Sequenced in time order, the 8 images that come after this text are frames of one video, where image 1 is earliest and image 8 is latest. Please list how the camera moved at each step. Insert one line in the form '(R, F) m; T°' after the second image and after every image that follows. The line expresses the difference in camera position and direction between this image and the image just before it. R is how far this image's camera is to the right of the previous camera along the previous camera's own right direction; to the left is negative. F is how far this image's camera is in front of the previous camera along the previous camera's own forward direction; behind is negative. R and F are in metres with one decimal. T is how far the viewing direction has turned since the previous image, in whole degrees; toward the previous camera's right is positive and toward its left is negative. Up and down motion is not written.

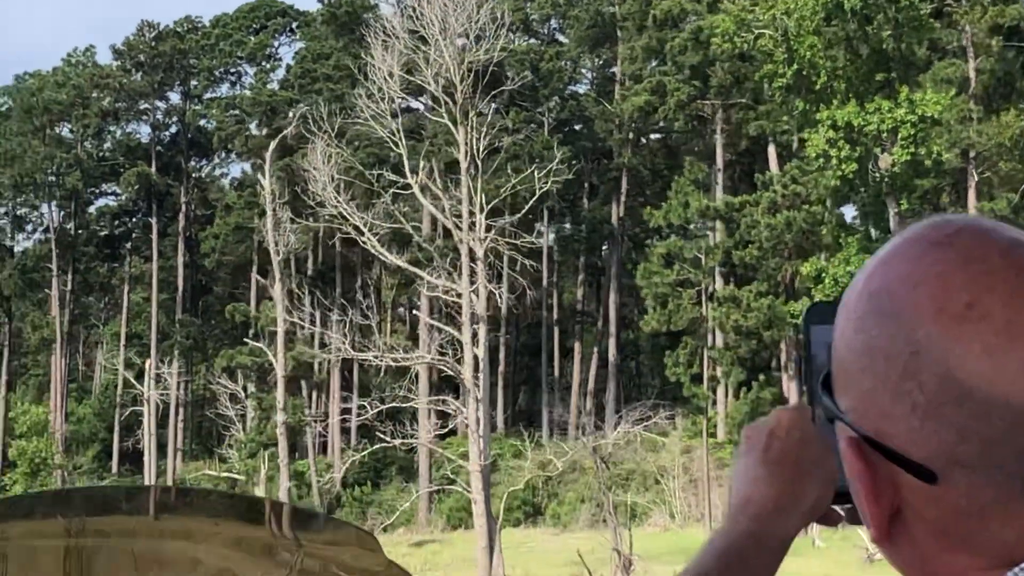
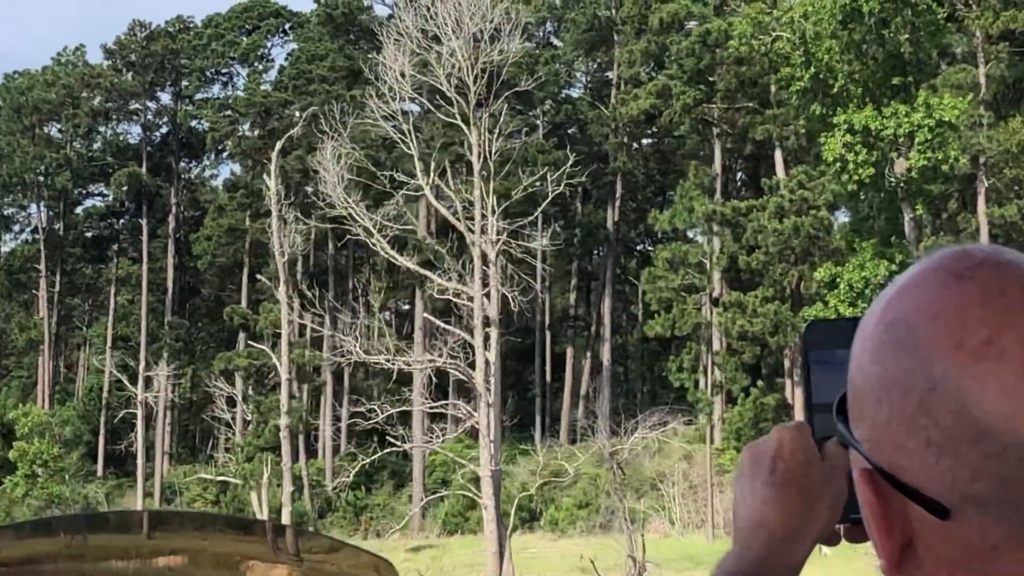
(-0.2, +0.2) m; +1°
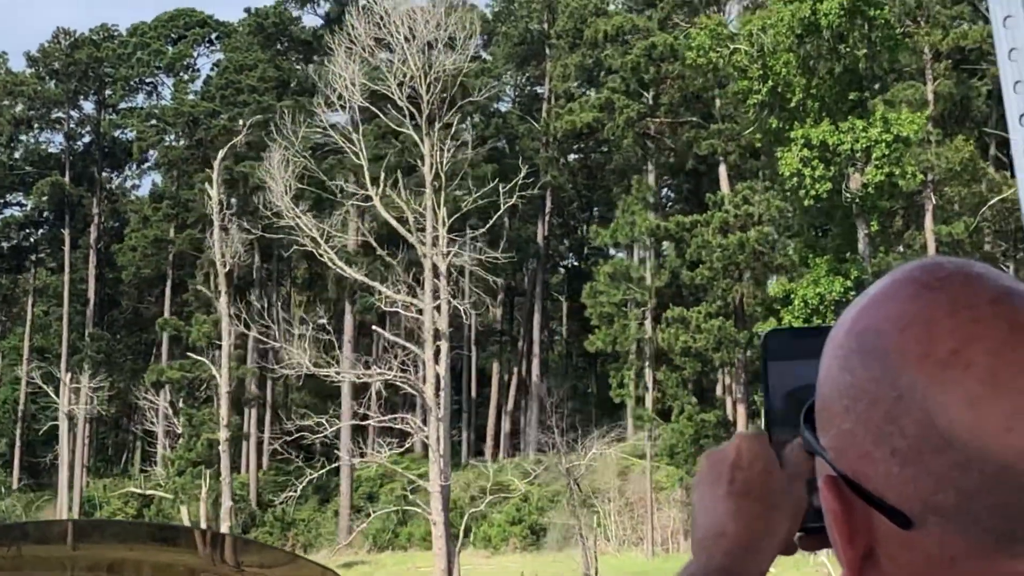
(-0.3, +0.2) m; +2°
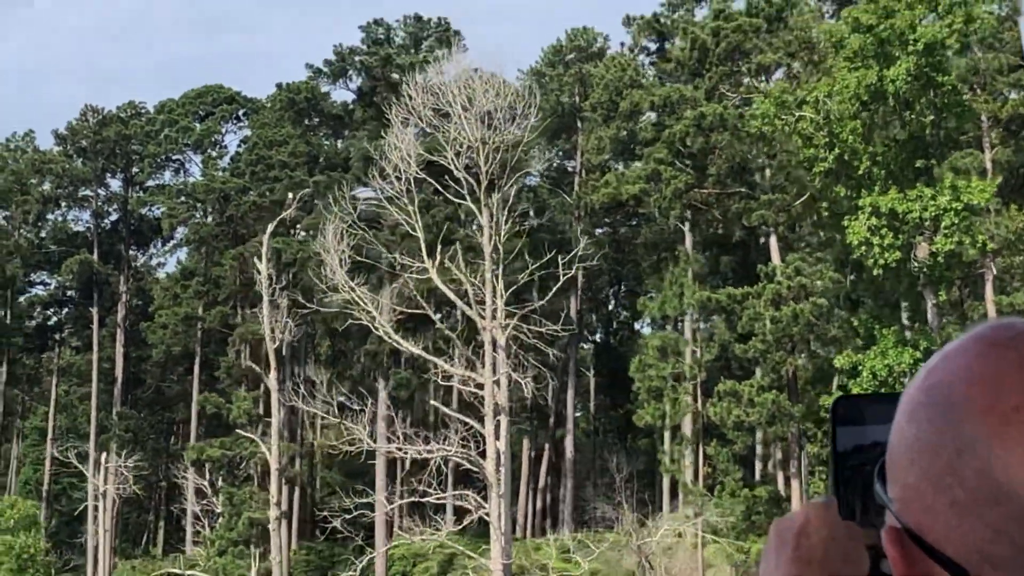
(-0.4, +0.3) m; 0°
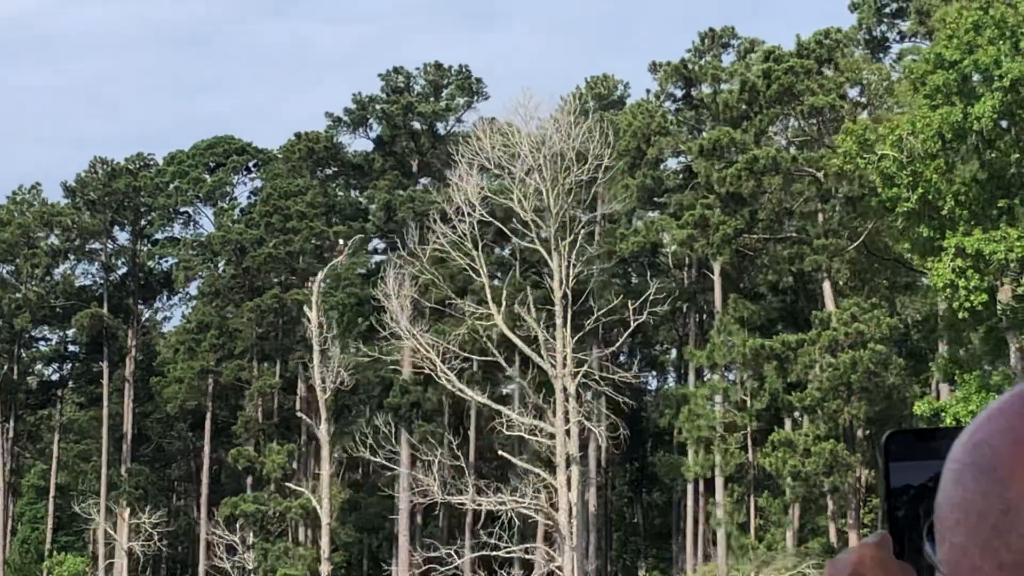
(-0.6, +0.5) m; +1°
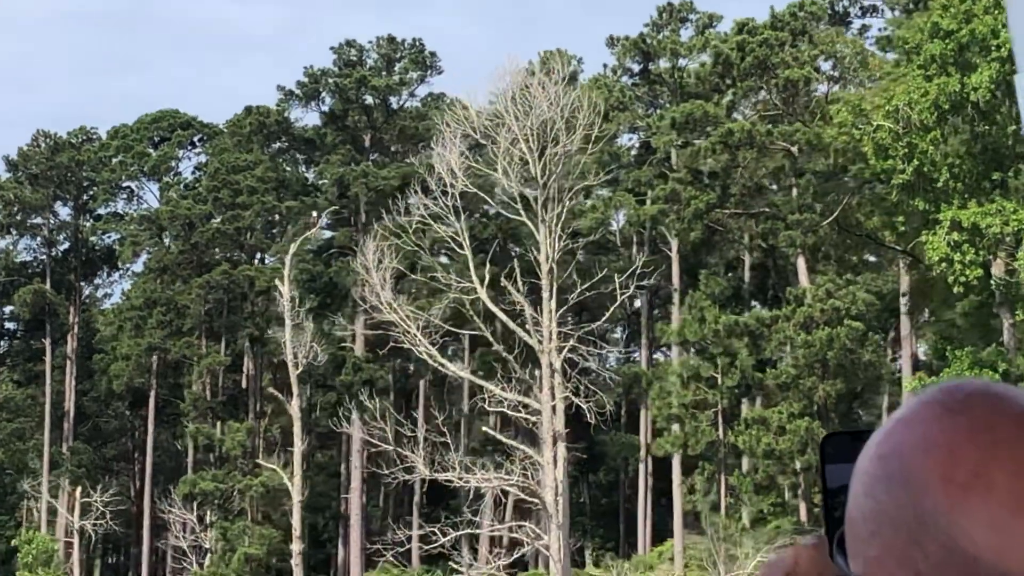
(-0.4, +0.4) m; +2°
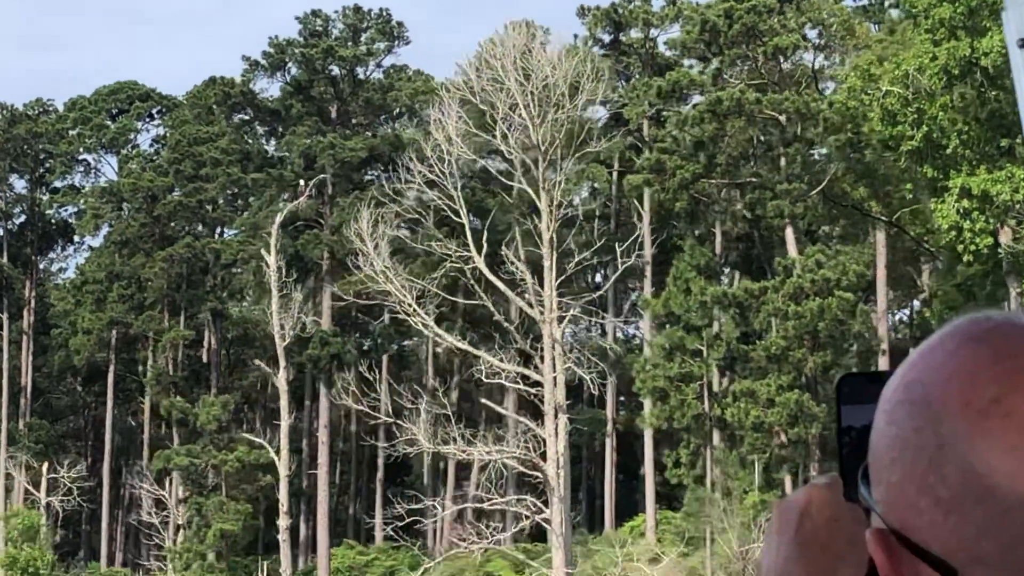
(-0.4, +0.3) m; +2°
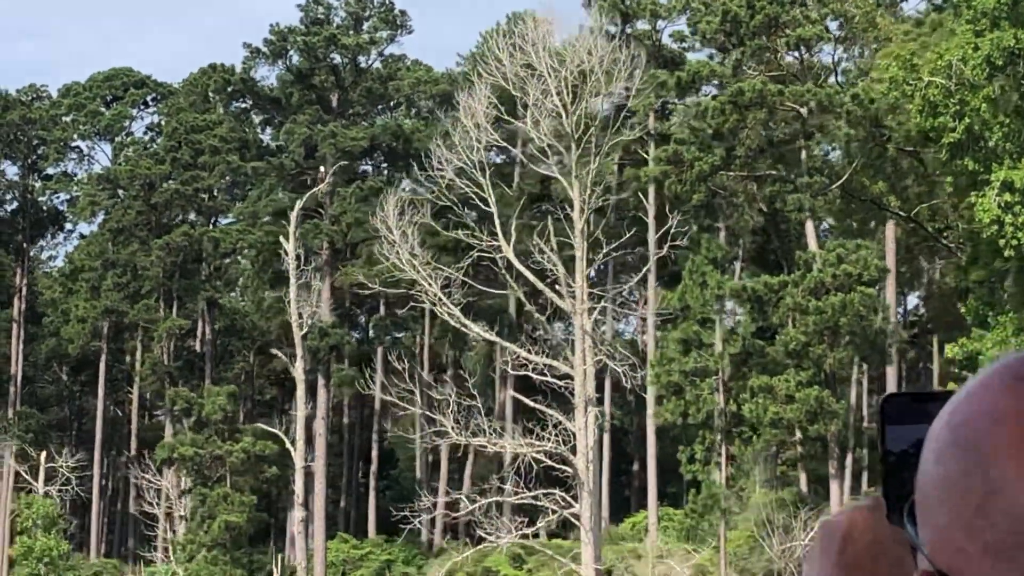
(-0.4, +0.3) m; +1°
